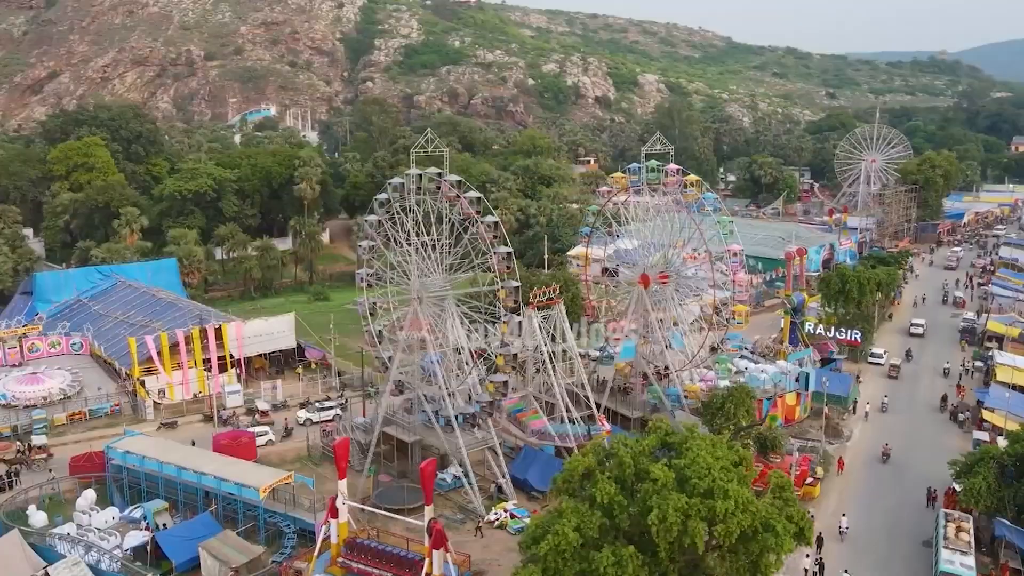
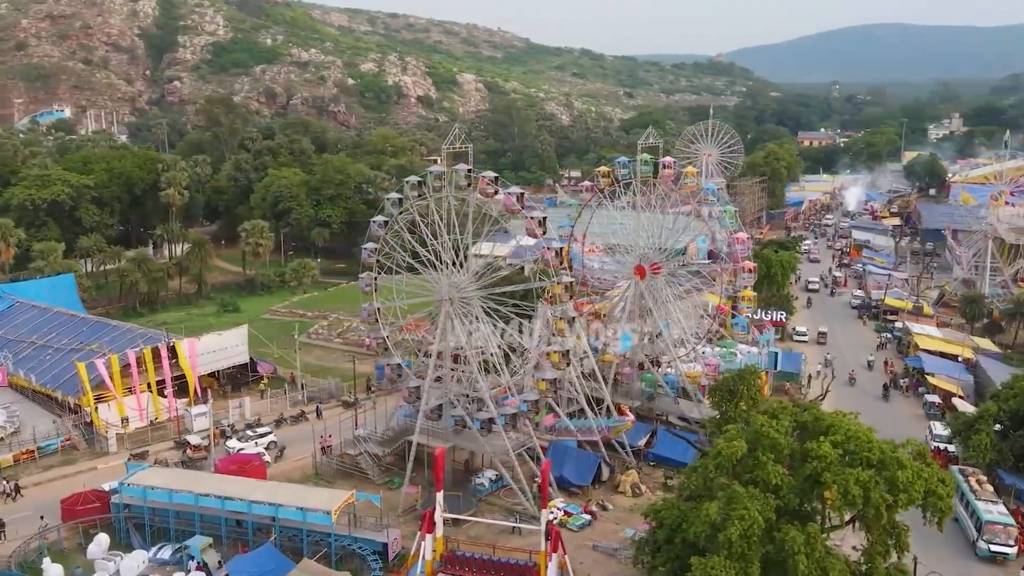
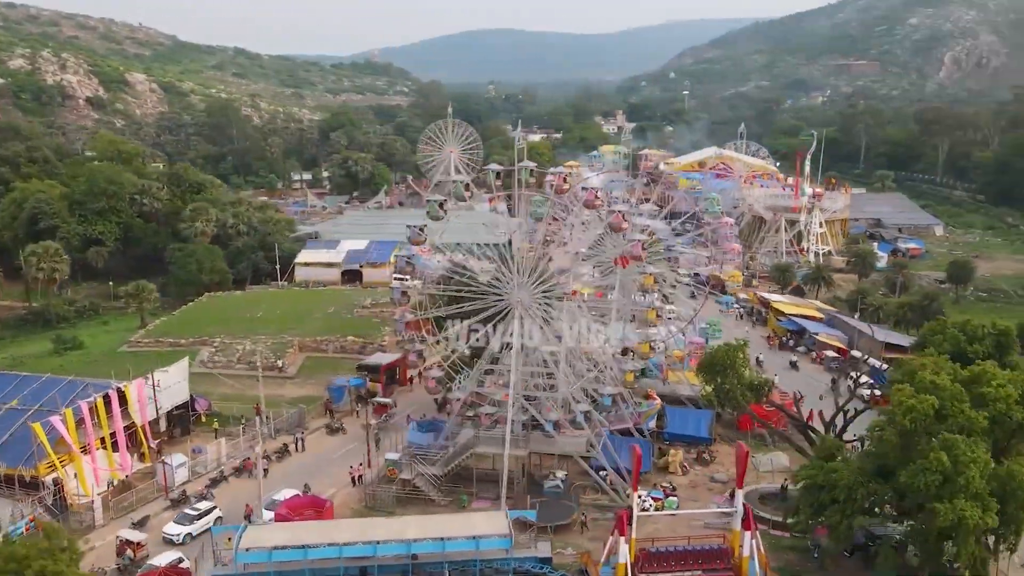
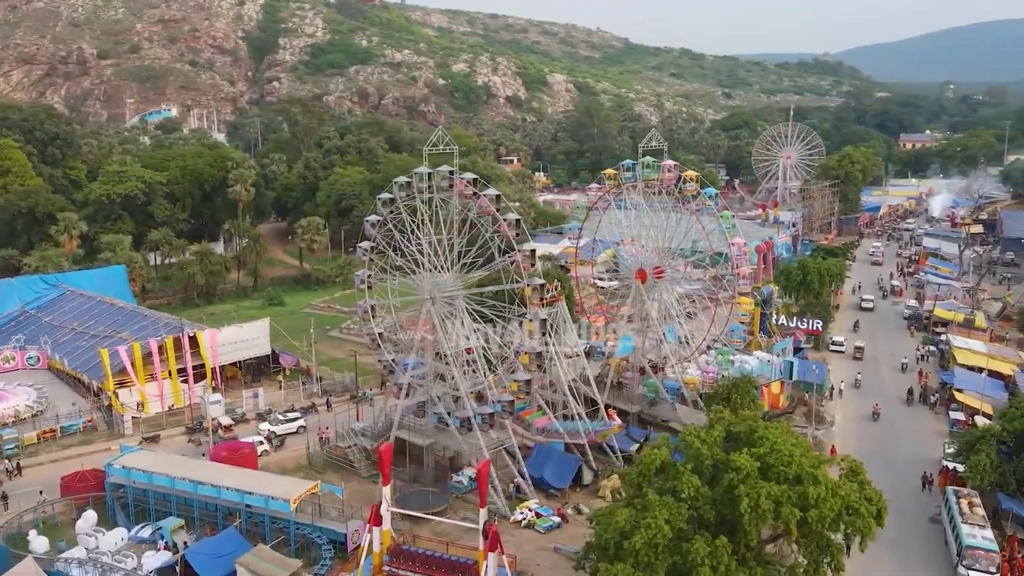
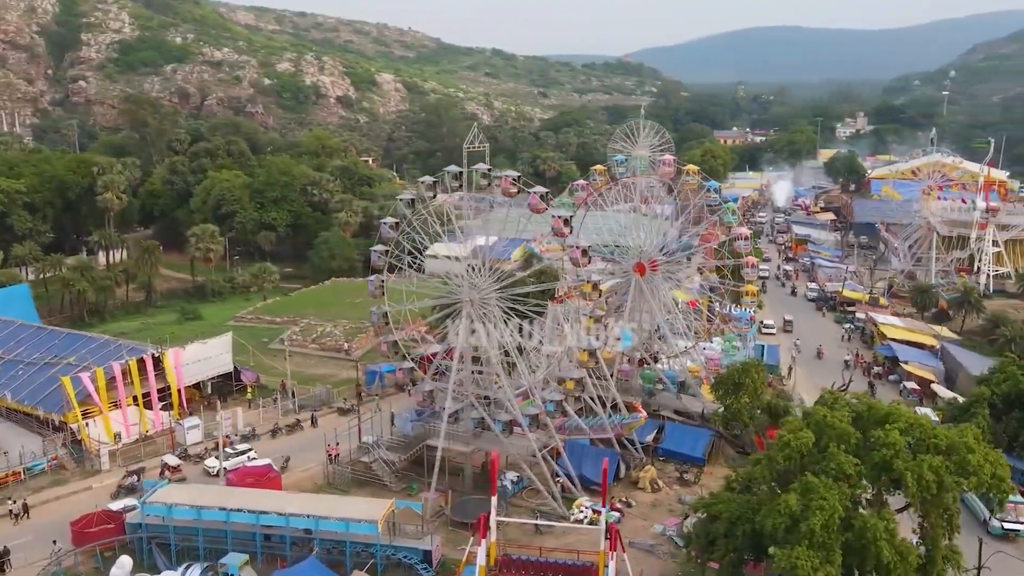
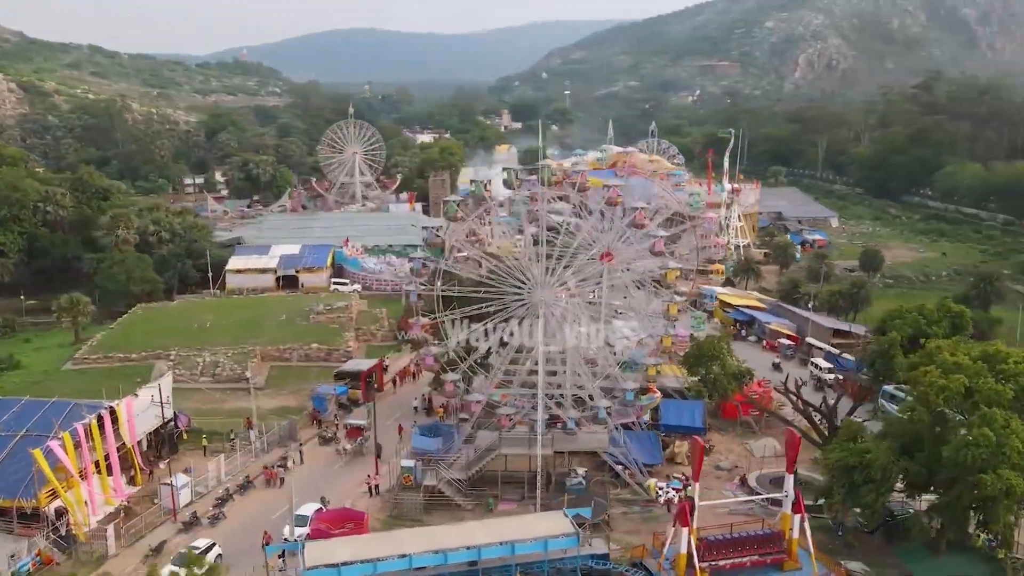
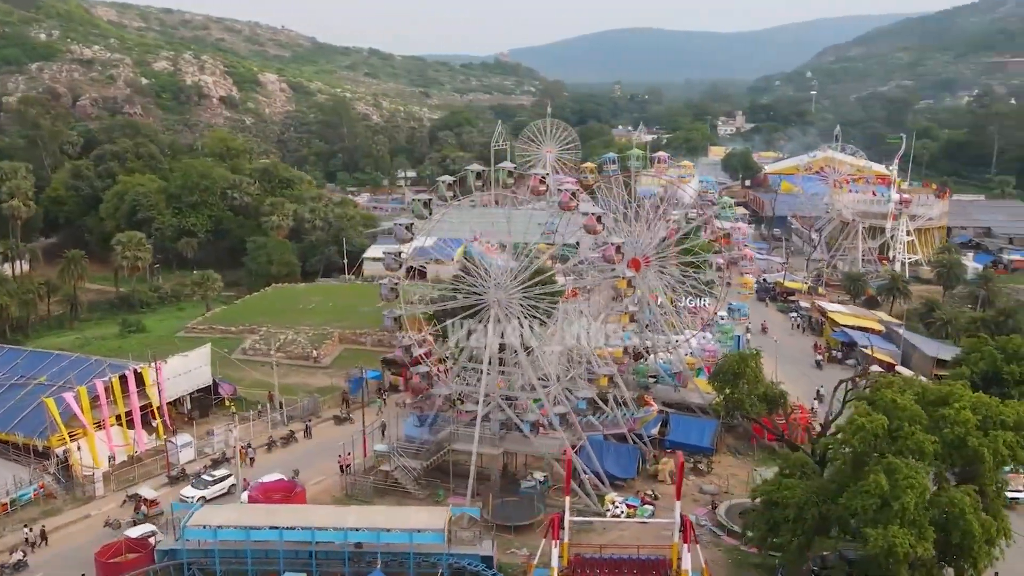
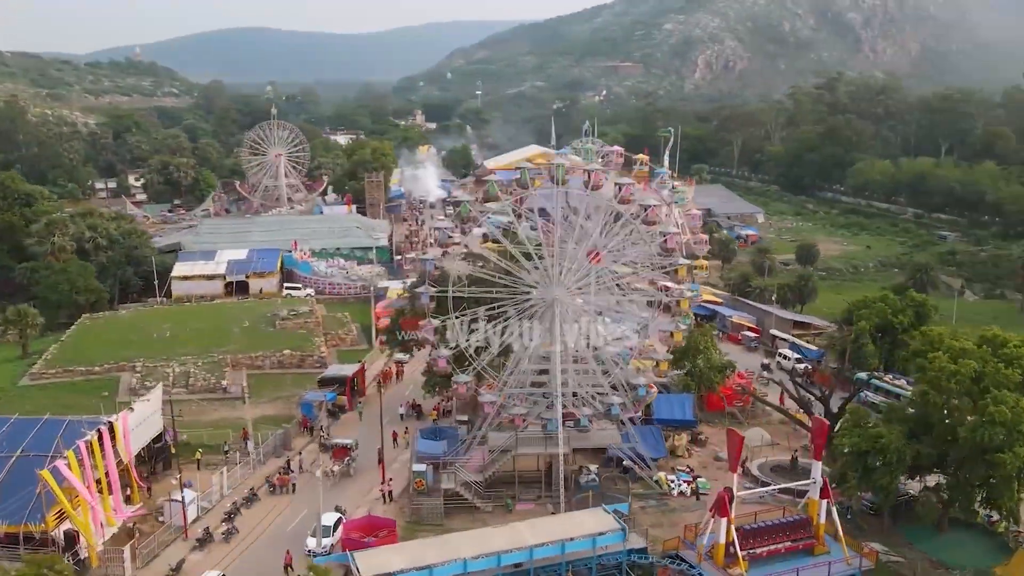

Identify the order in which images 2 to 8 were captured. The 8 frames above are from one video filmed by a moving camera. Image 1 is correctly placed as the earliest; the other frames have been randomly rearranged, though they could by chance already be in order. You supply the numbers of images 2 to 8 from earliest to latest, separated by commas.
4, 2, 5, 7, 3, 6, 8
